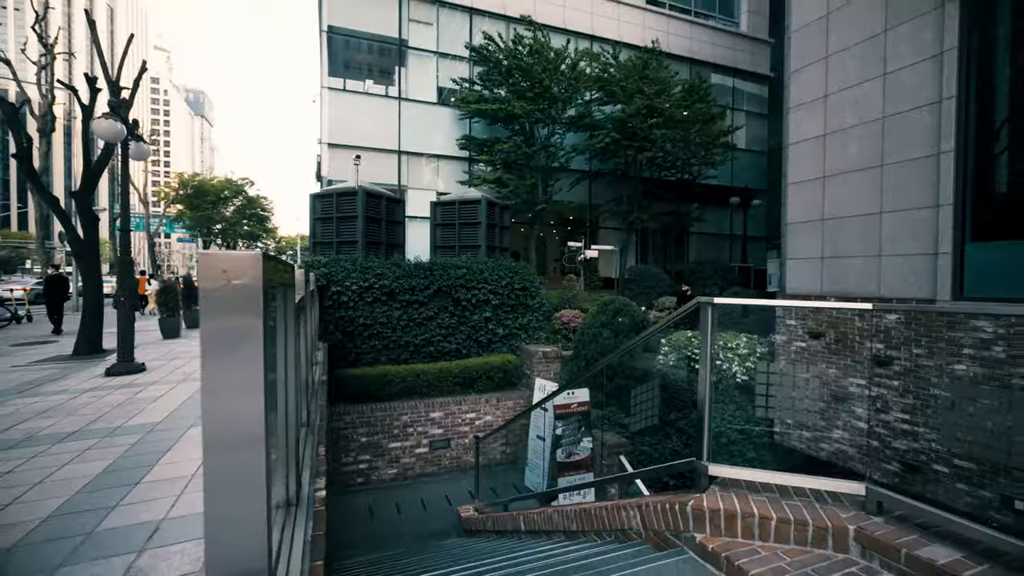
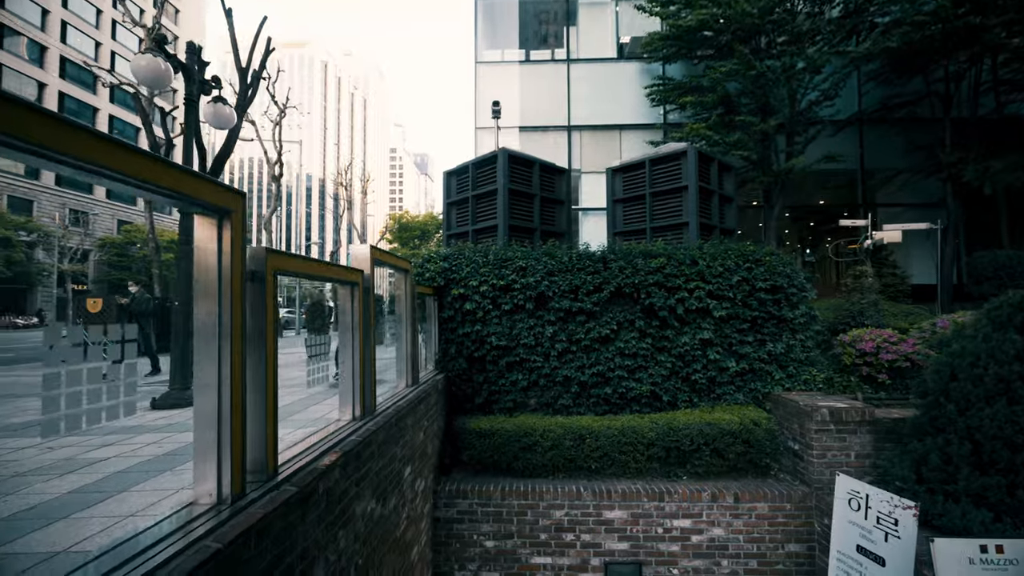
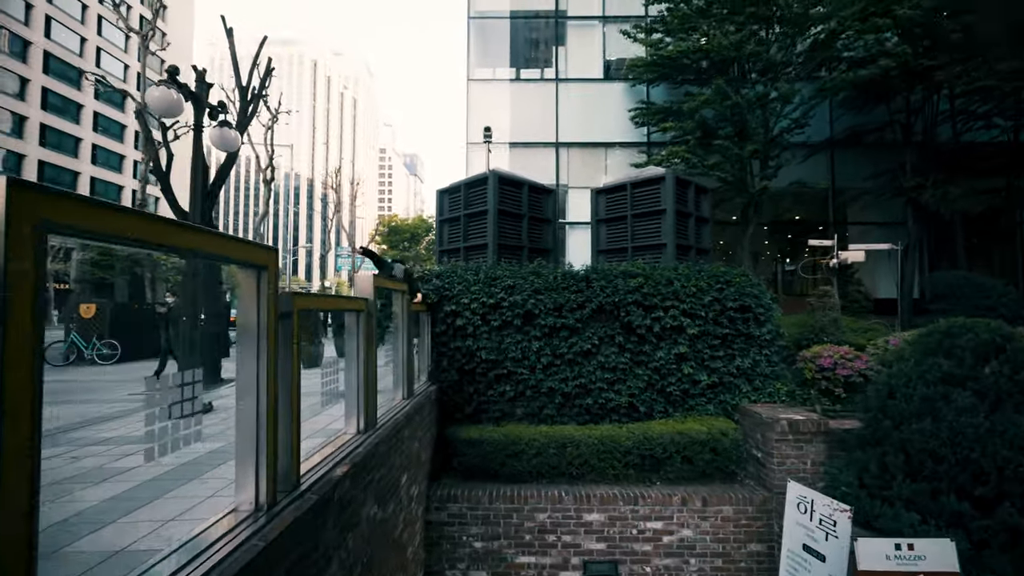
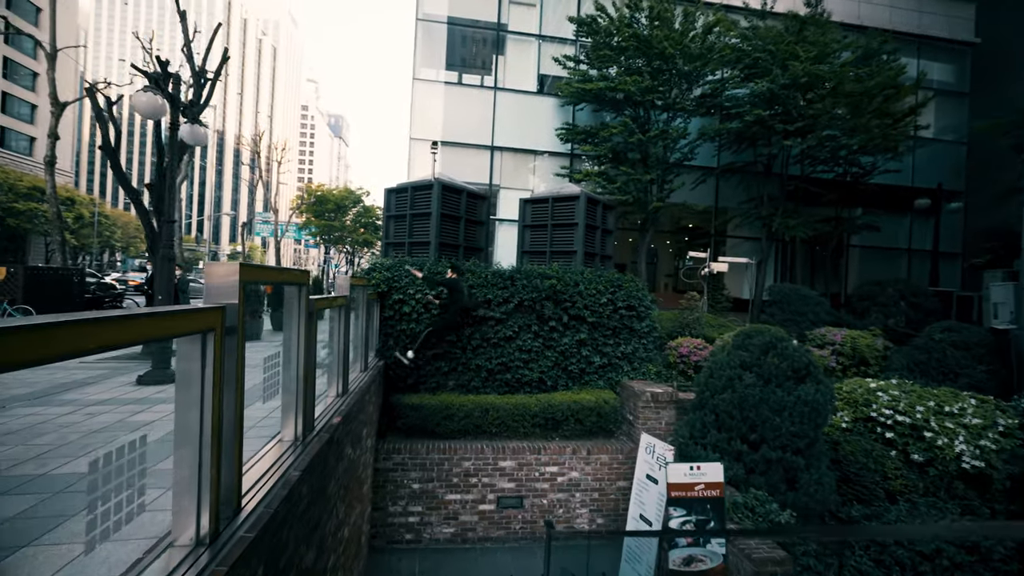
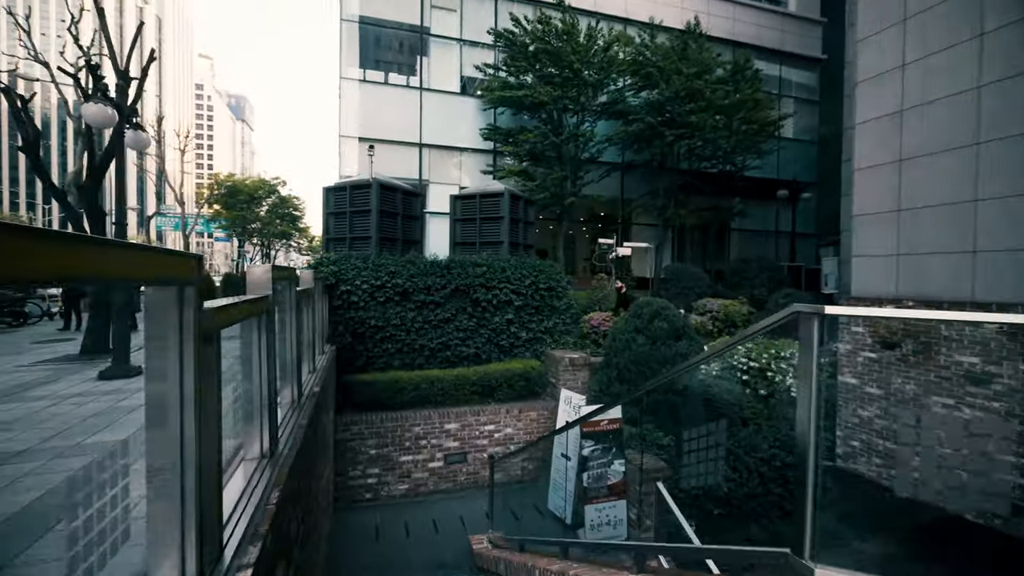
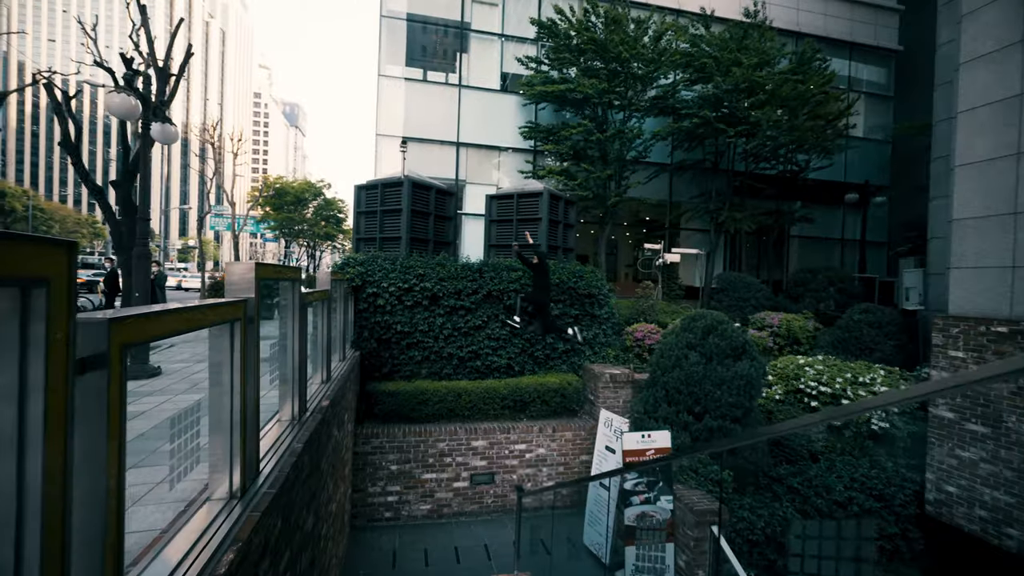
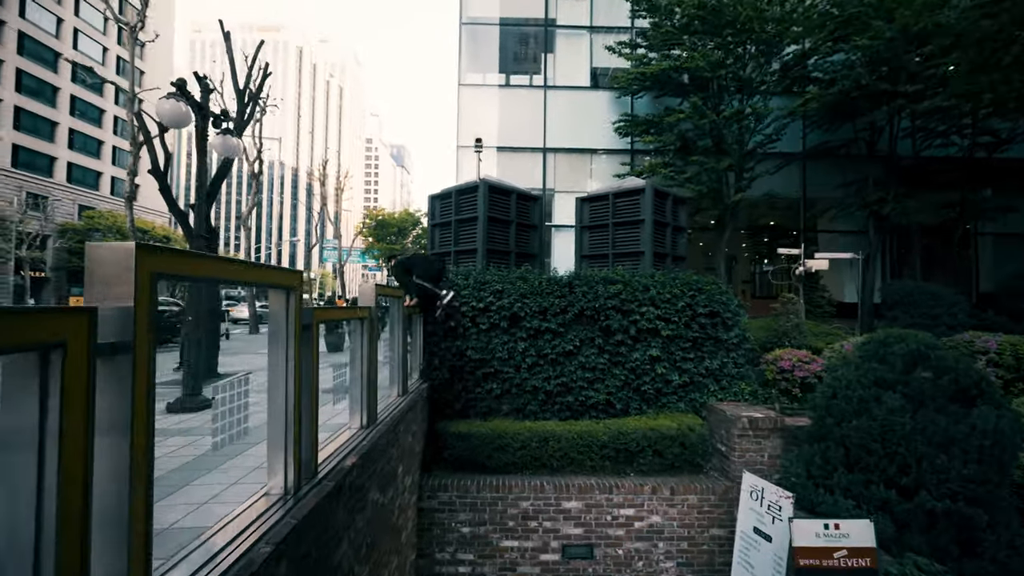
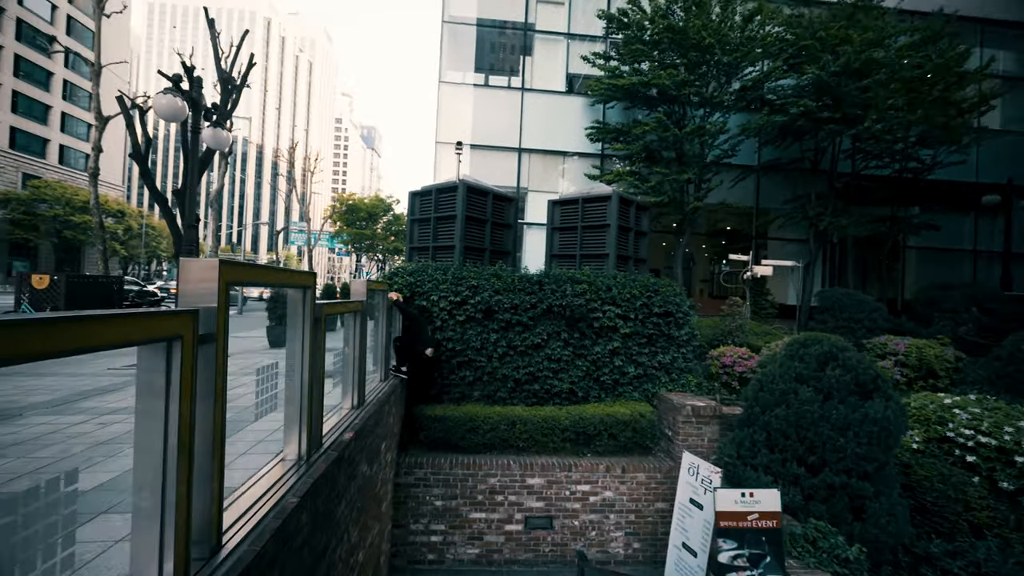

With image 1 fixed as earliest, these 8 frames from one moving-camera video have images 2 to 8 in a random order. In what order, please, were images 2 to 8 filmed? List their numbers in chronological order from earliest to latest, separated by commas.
5, 6, 4, 8, 7, 3, 2
